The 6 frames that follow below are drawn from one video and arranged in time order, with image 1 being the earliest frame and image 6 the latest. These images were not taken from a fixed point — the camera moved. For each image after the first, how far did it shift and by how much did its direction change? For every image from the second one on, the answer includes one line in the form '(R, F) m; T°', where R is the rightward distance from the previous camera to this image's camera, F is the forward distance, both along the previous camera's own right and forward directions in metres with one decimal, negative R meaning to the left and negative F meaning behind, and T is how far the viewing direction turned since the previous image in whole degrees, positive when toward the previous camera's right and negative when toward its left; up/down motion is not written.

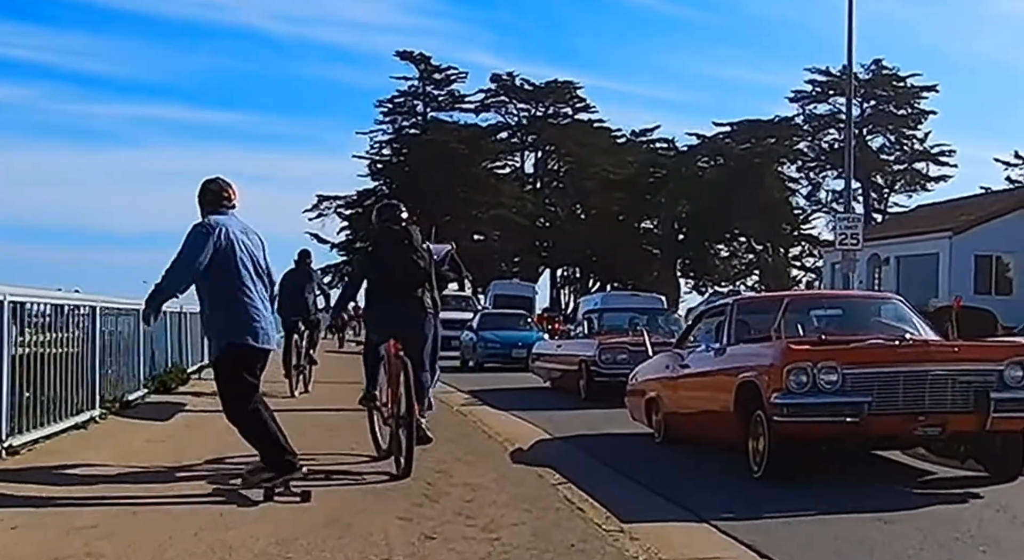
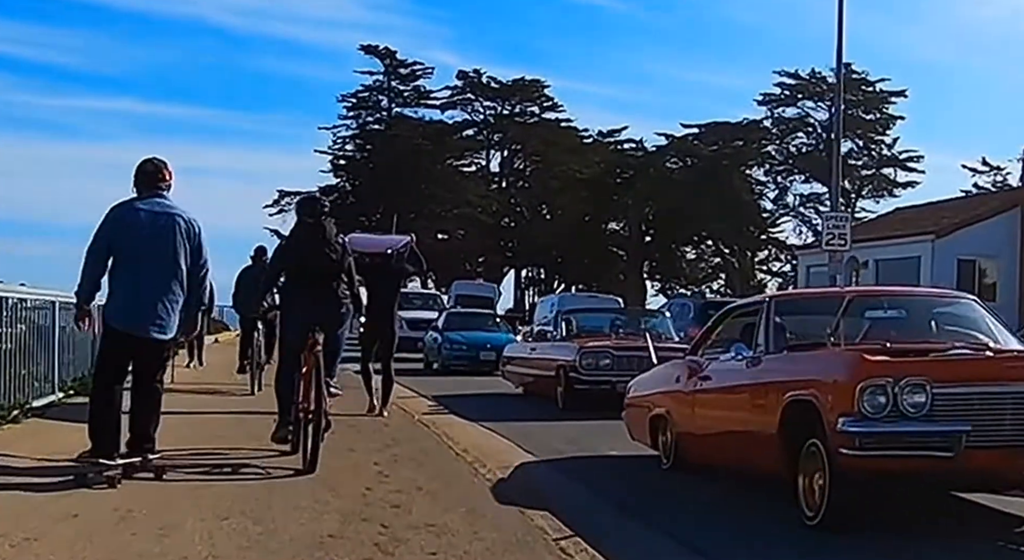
(-0.1, +1.5) m; +2°
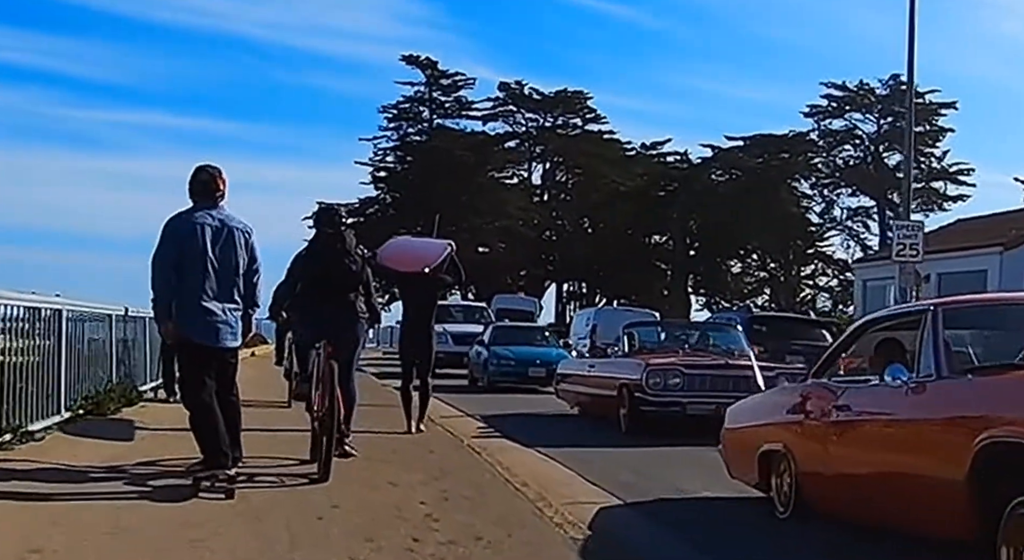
(-0.2, +1.2) m; -2°
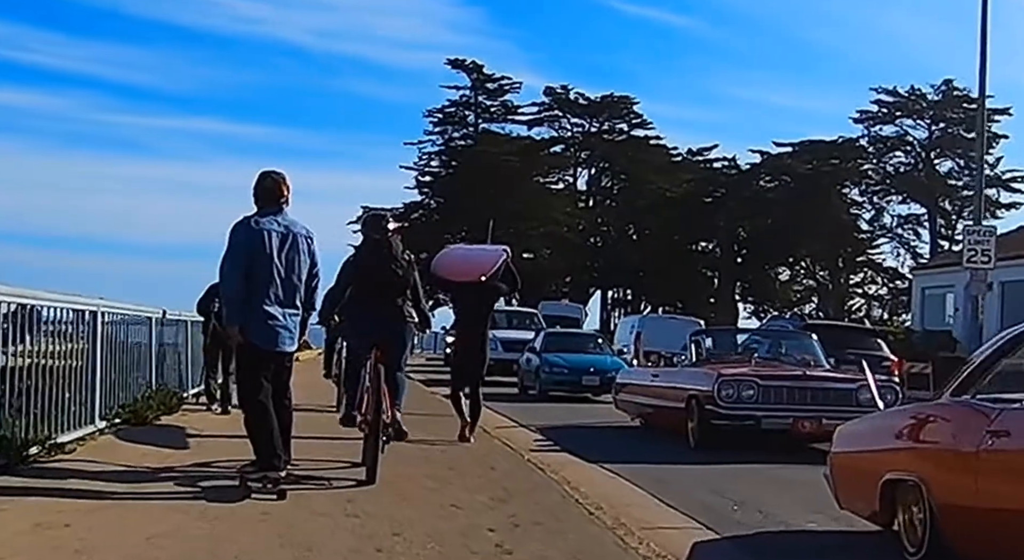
(-0.2, +0.7) m; -2°
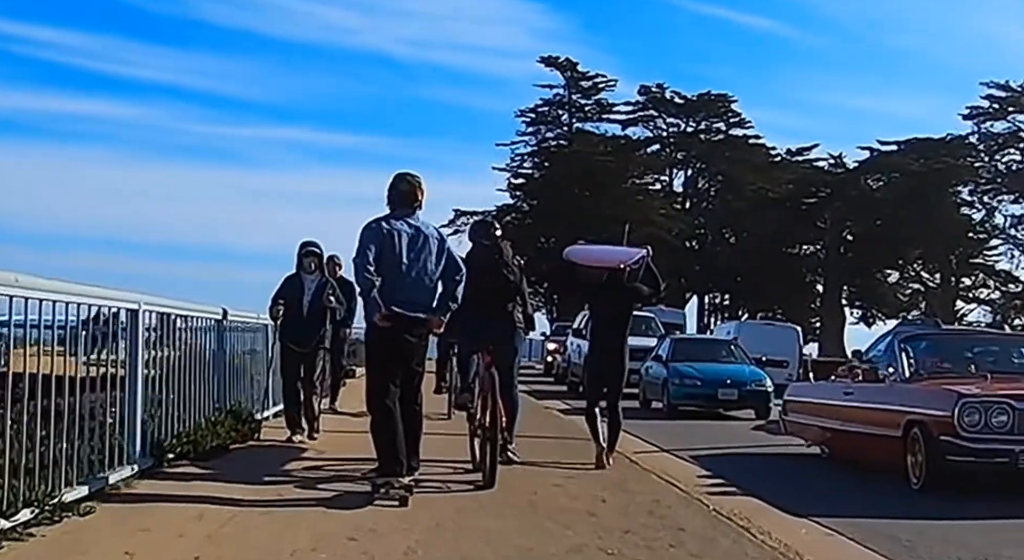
(-0.6, +2.4) m; -5°
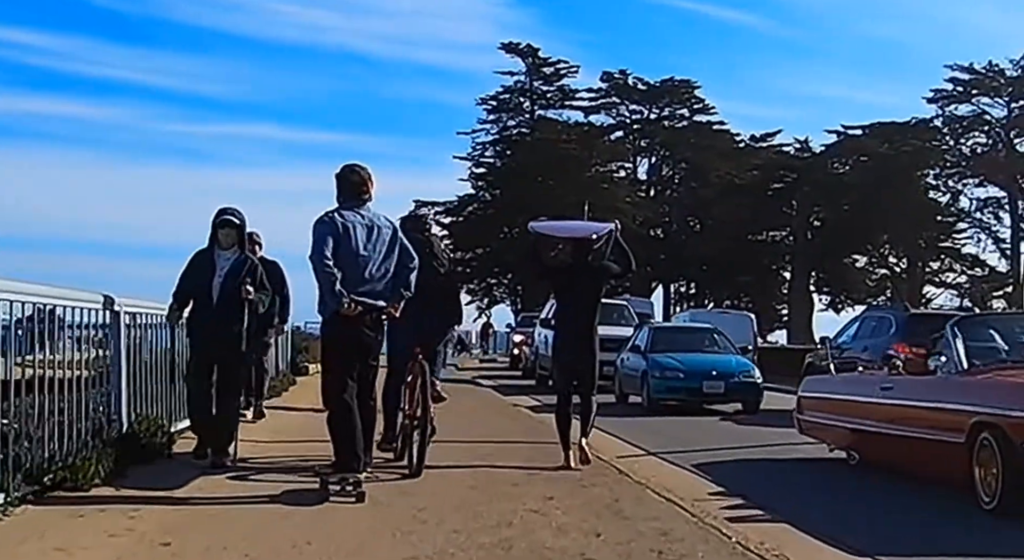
(0.0, +1.9) m; +2°
